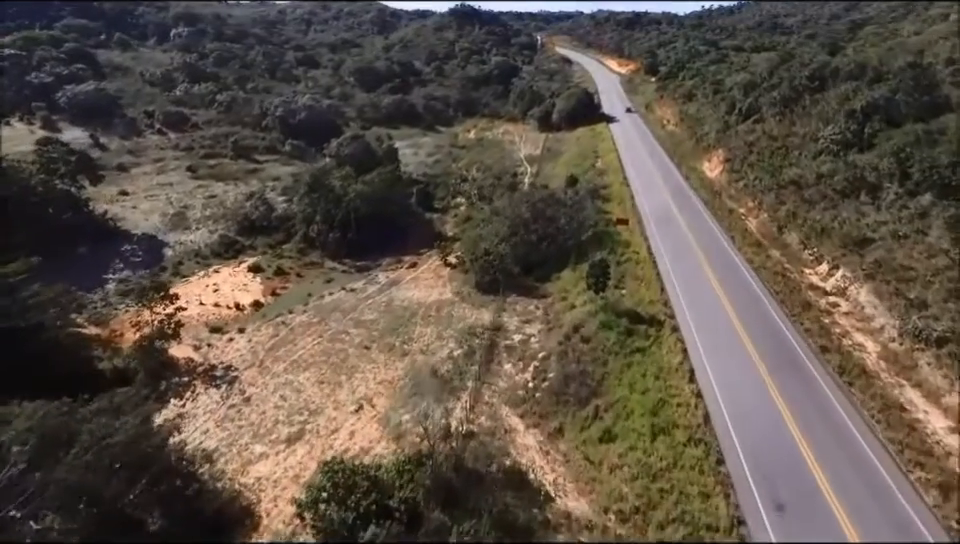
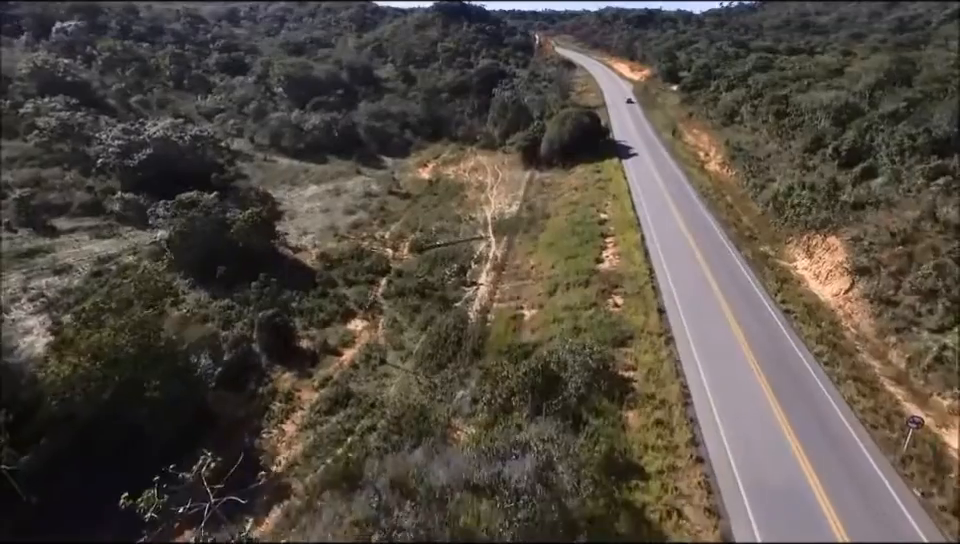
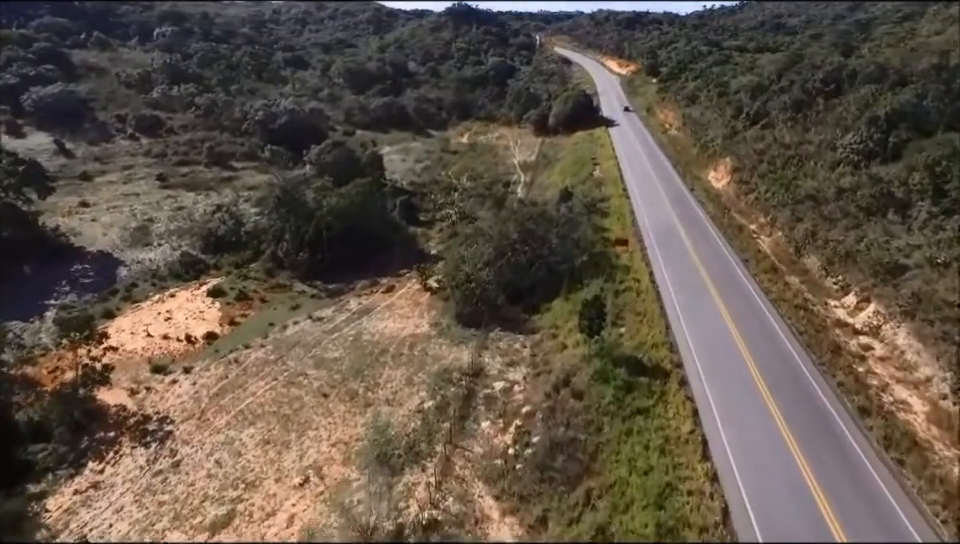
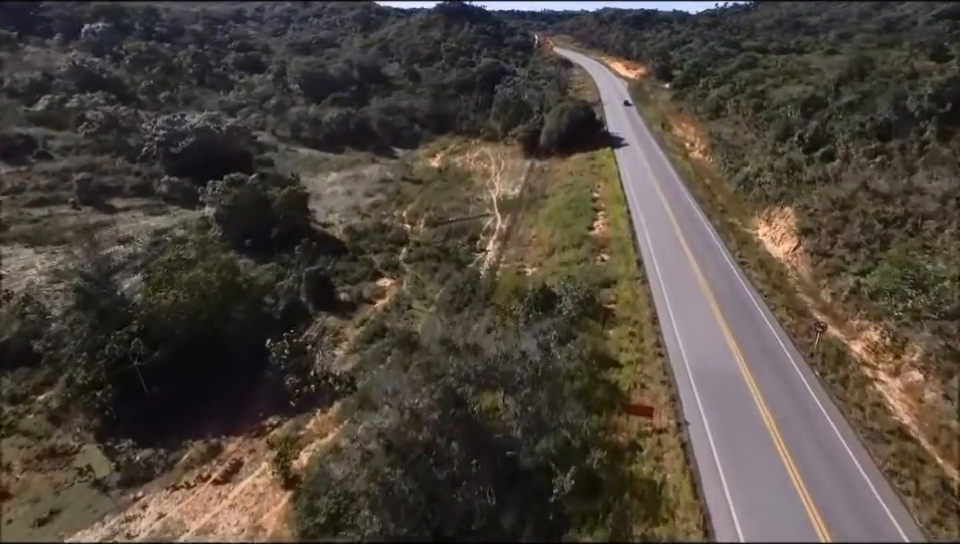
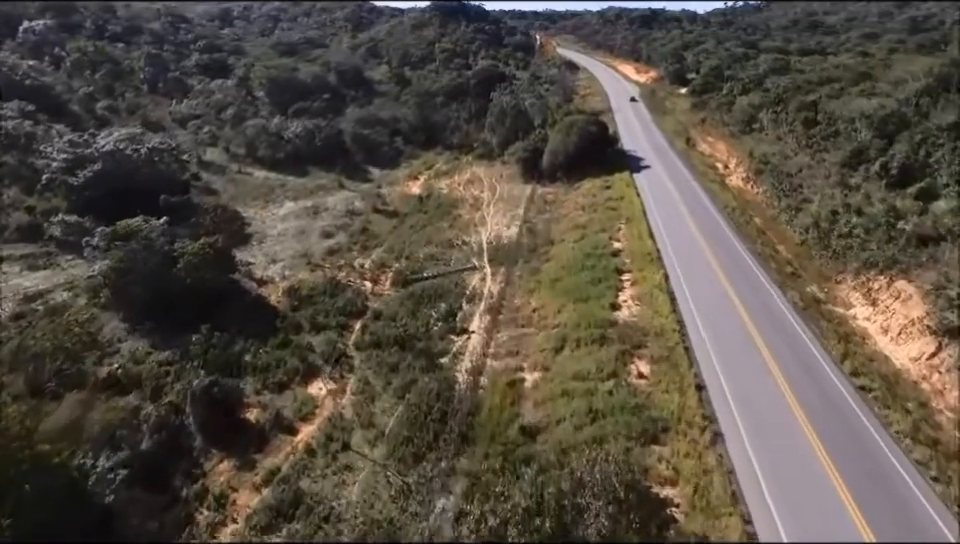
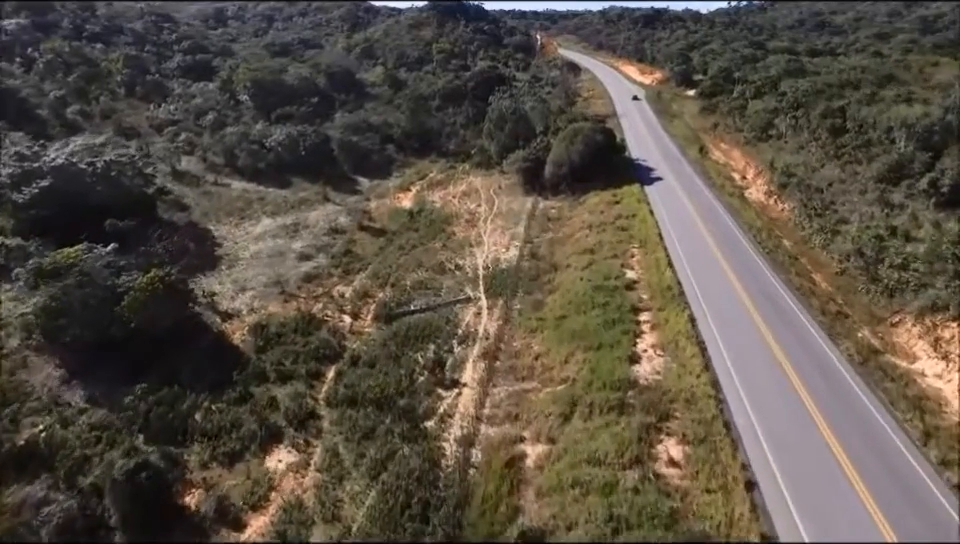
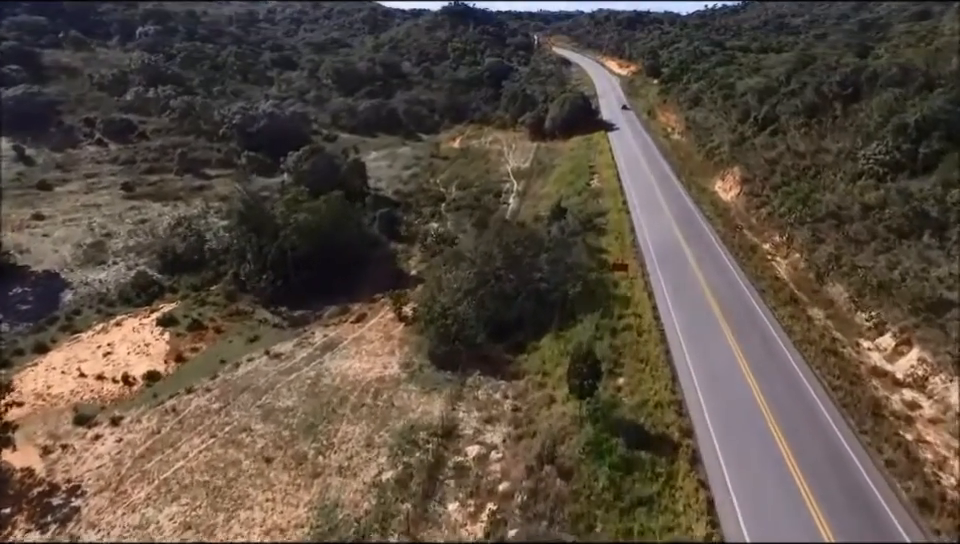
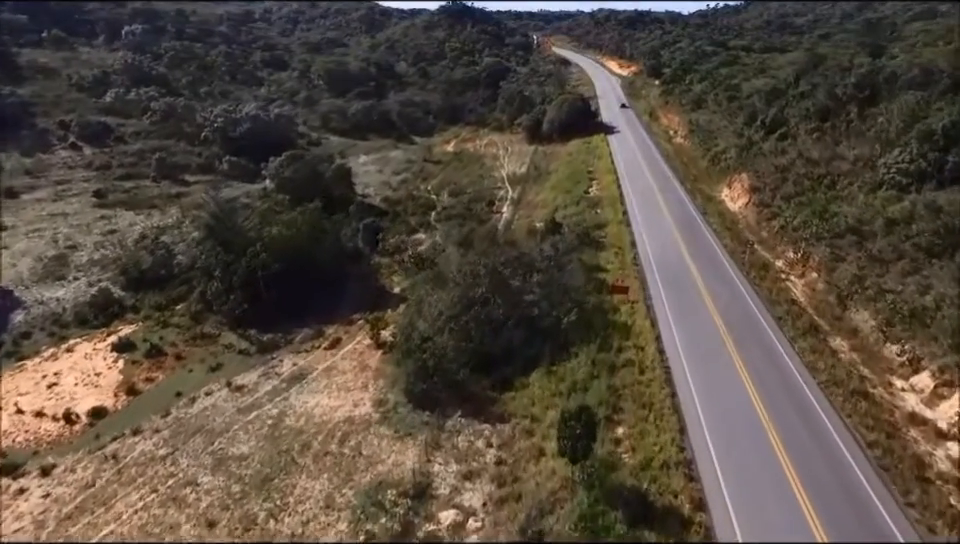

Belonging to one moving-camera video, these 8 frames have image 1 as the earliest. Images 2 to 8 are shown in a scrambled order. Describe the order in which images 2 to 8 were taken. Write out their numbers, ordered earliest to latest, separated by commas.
3, 7, 8, 4, 2, 5, 6
